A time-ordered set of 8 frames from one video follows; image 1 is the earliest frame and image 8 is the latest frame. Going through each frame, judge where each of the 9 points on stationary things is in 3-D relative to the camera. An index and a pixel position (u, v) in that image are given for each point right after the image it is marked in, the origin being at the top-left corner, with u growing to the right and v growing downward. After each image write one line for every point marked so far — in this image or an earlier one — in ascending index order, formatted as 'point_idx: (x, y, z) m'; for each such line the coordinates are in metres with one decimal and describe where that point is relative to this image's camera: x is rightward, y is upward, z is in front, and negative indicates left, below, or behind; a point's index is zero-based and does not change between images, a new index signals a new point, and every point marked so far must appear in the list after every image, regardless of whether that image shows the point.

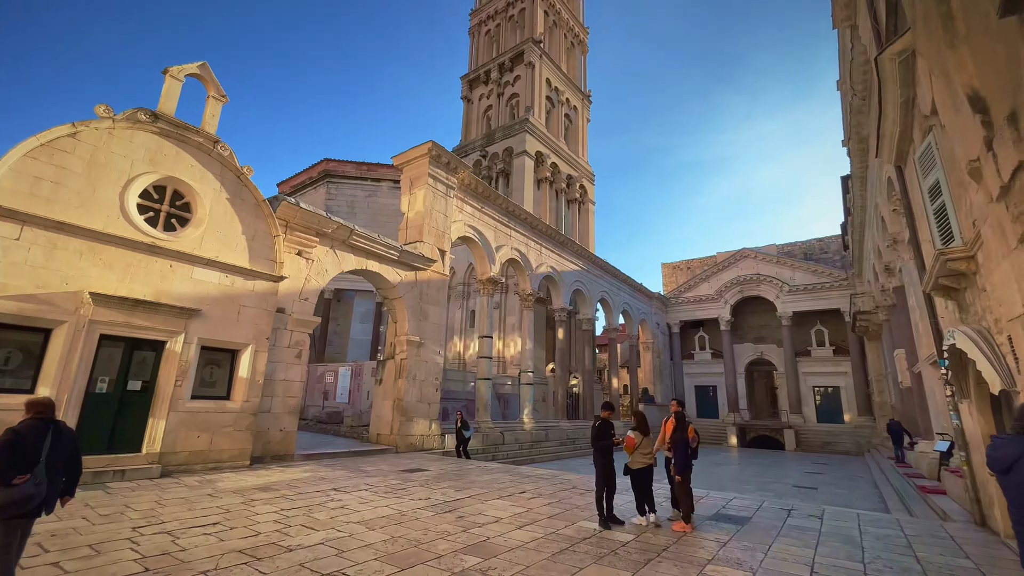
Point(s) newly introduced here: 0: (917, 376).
0: (+10.6, -2.3, +11.9) m
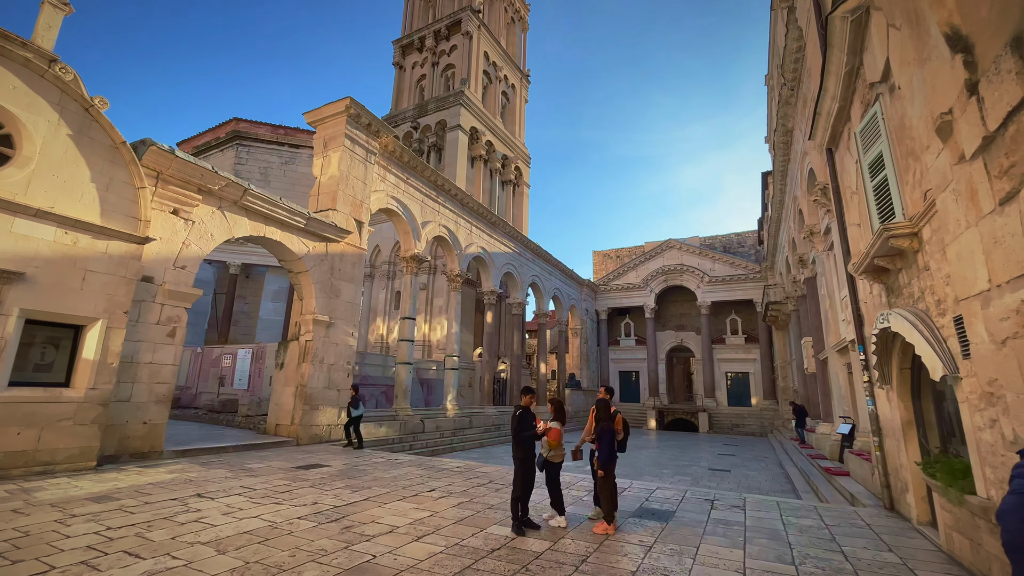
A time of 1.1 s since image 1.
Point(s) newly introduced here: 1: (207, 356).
0: (+8.6, -2.1, +12.6) m
1: (-9.7, -2.1, +14.4) m
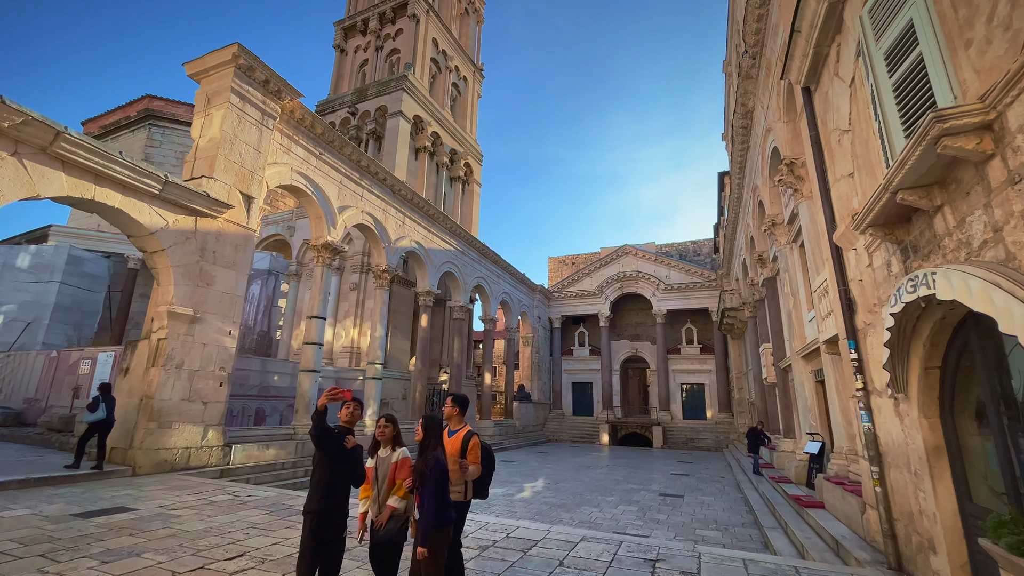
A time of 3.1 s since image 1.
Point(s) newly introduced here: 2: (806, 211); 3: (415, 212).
0: (+6.7, -2.1, +11.3) m
1: (-11.6, -1.9, +11.7) m
2: (+4.8, +1.3, +7.4) m
3: (-3.4, +2.7, +15.8) m
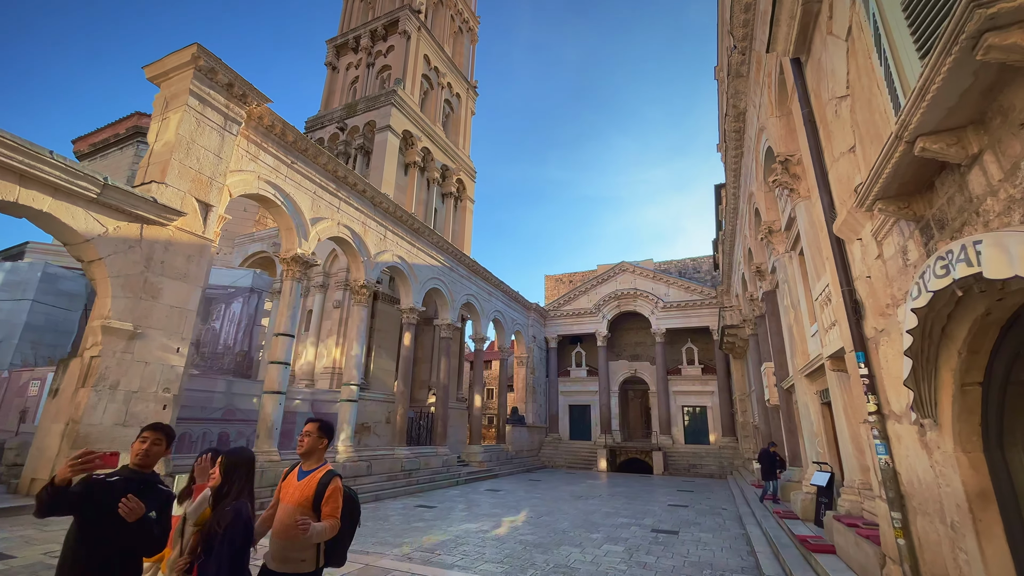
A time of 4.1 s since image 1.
0: (+6.3, -2.4, +10.4) m
1: (-12.0, -2.3, +11.0) m
2: (+4.3, +1.1, +6.7) m
3: (-3.8, +2.1, +15.2) m
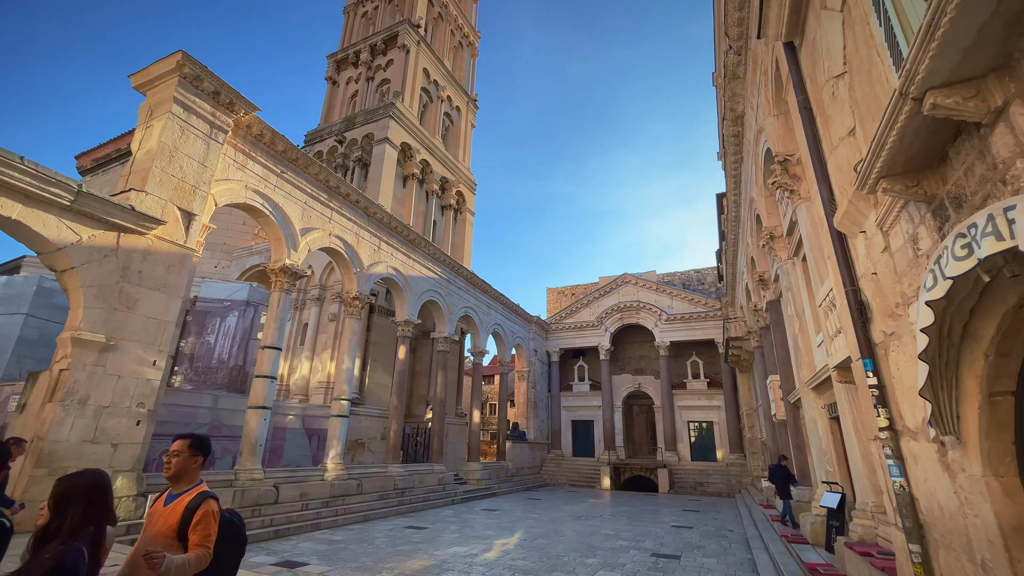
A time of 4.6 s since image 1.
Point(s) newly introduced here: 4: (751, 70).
0: (+6.1, -2.6, +9.9) m
1: (-12.2, -2.6, +10.7) m
2: (+4.1, +1.0, +6.3) m
3: (-3.9, +1.7, +15.0) m
4: (+4.1, +3.8, +7.9) m
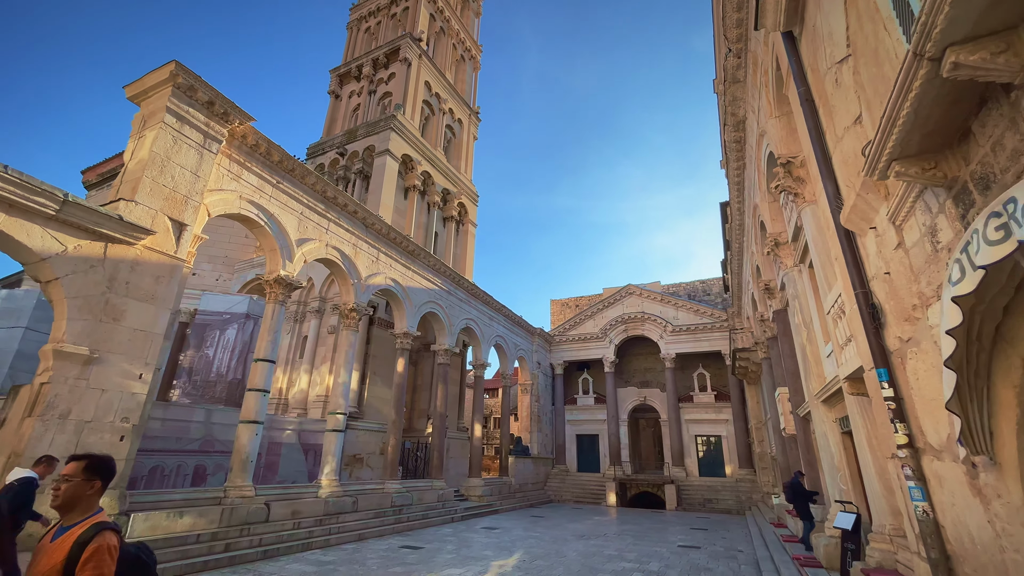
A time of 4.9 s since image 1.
0: (+6.1, -2.8, +9.5) m
1: (-12.2, -2.9, +10.5) m
2: (+4.0, +0.9, +6.1) m
3: (-3.9, +1.3, +14.8) m
4: (+4.0, +3.6, +7.7) m
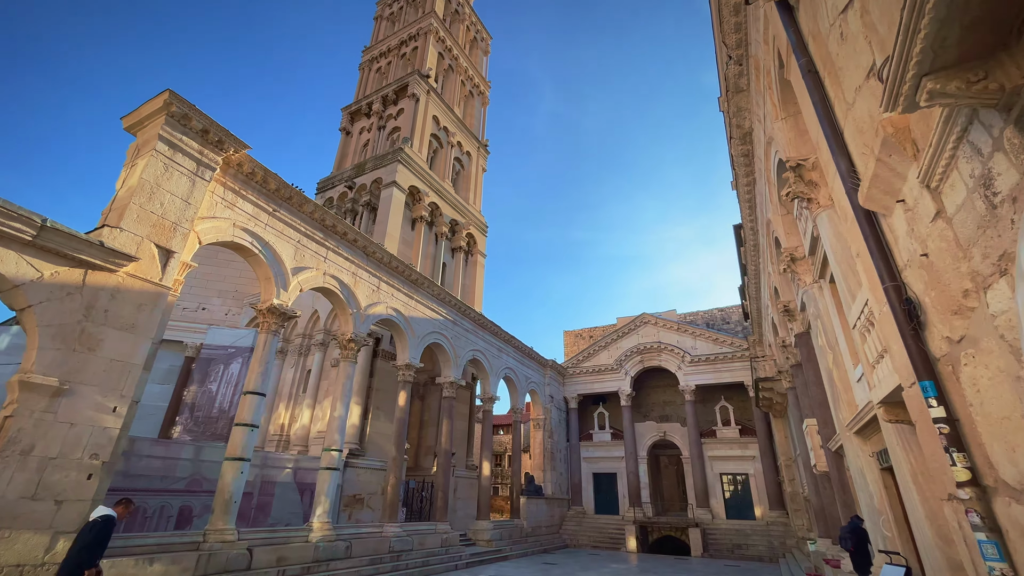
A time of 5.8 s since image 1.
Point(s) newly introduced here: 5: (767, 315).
0: (+6.1, -3.1, +8.5) m
1: (-12.2, -3.6, +10.3) m
2: (+3.8, +0.8, +5.5) m
3: (-3.7, +0.4, +14.5) m
4: (+3.8, +3.3, +7.3) m
5: (+7.9, -0.8, +14.2) m
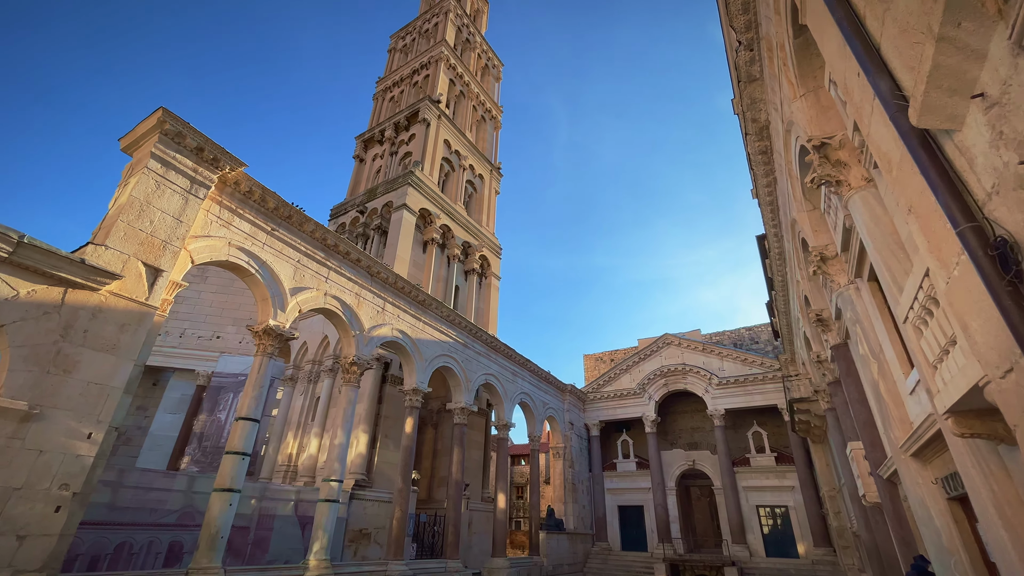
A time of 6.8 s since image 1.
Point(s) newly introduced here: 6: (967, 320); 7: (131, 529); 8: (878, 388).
0: (+6.1, -3.2, +7.4) m
1: (-12.0, -4.2, +10.0) m
2: (+3.6, +0.8, +4.7) m
3: (-3.4, -0.3, +14.1) m
4: (+3.7, +3.3, +6.7) m
5: (+8.2, -1.2, +13.1) m
6: (+3.0, -0.4, +3.1) m
7: (-7.6, -4.8, +9.1) m
8: (+5.1, -1.4, +6.3) m
